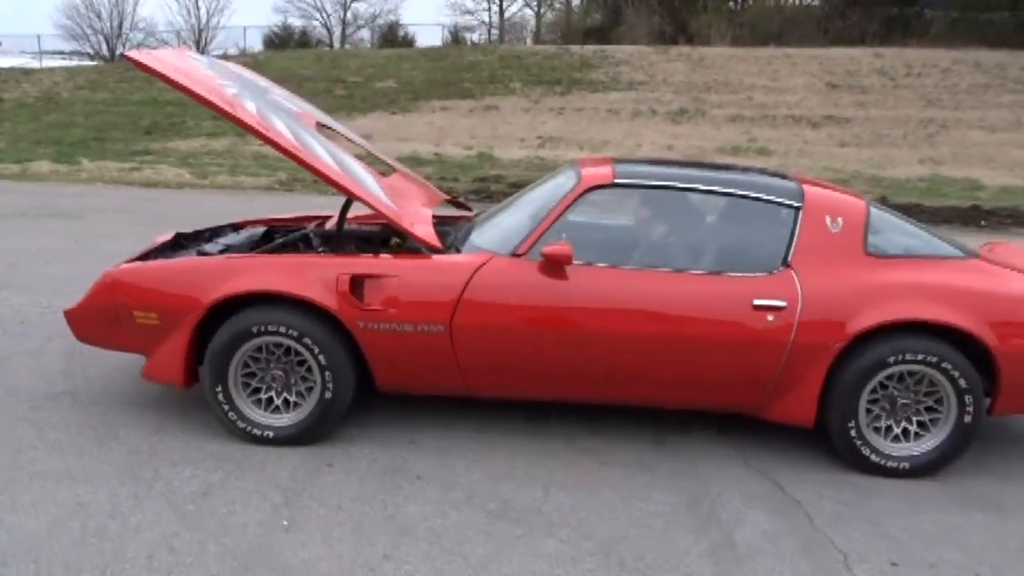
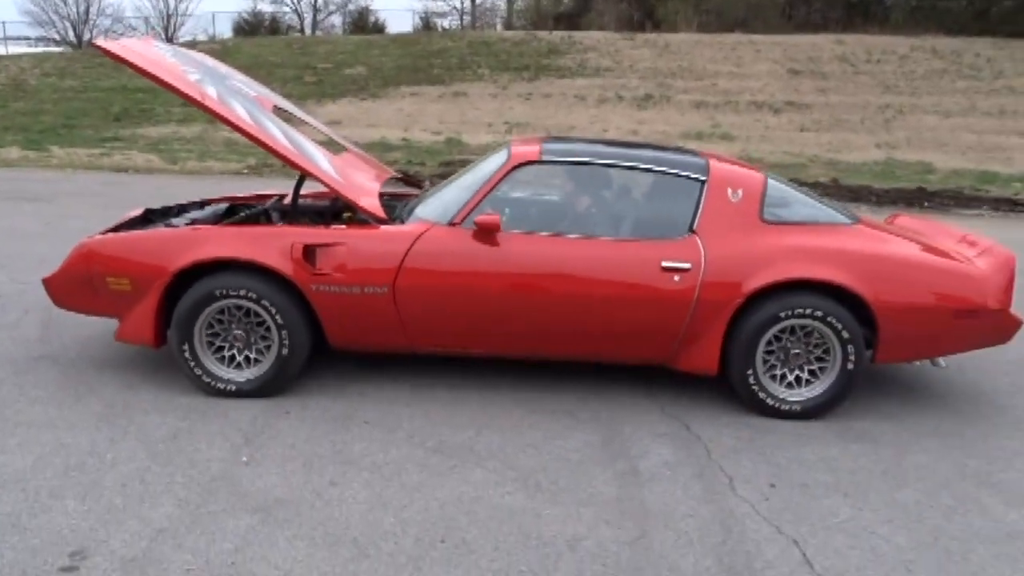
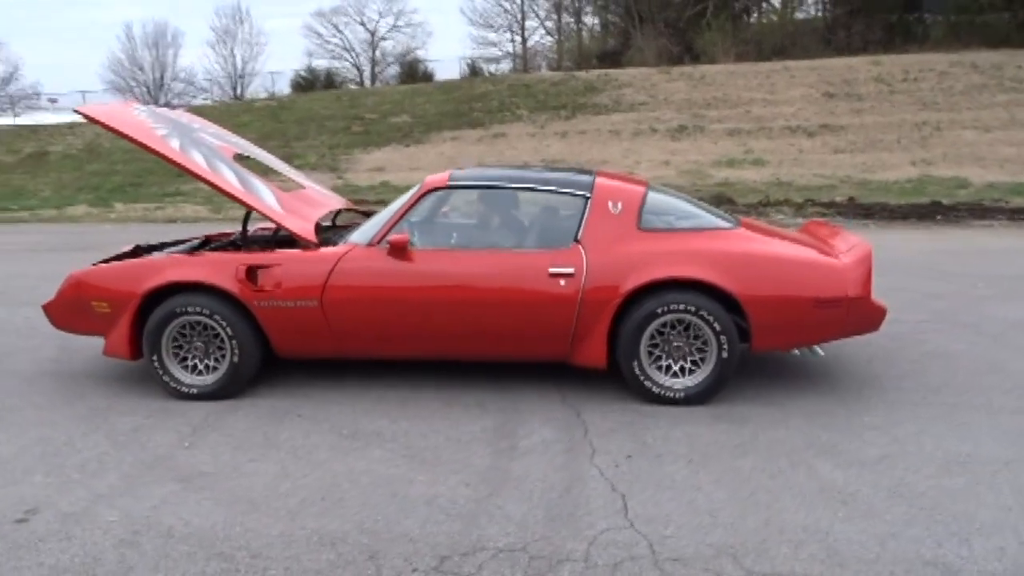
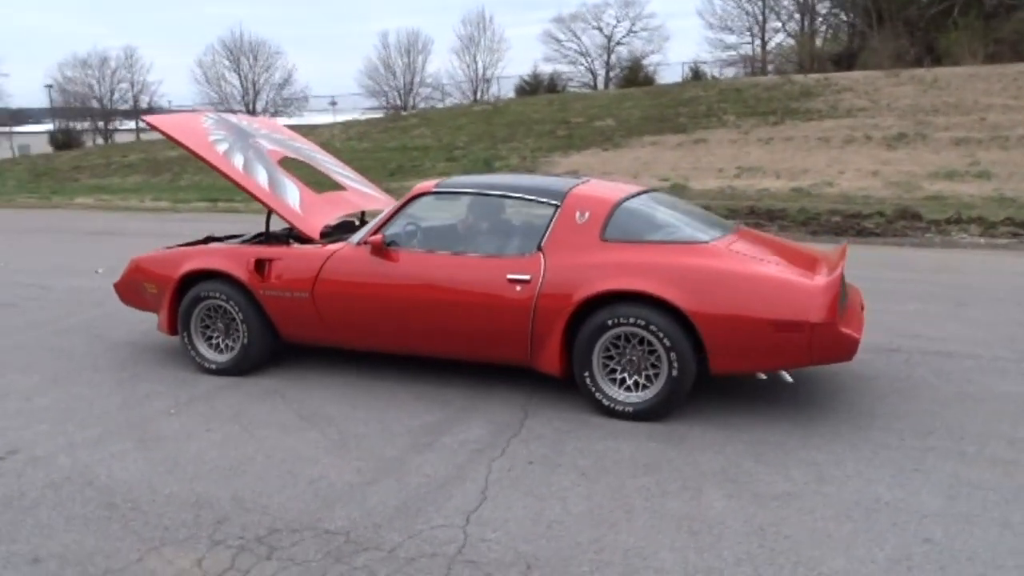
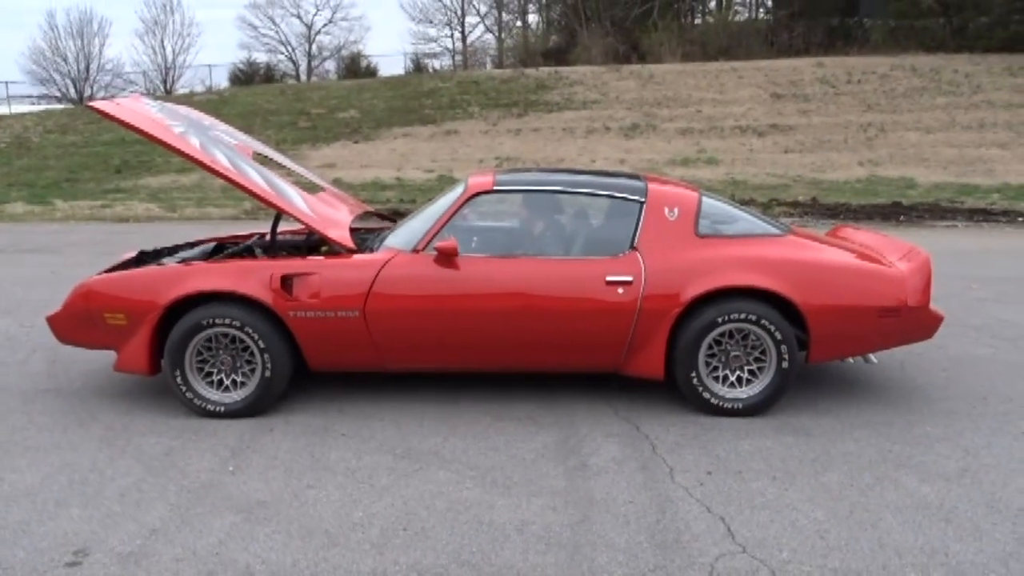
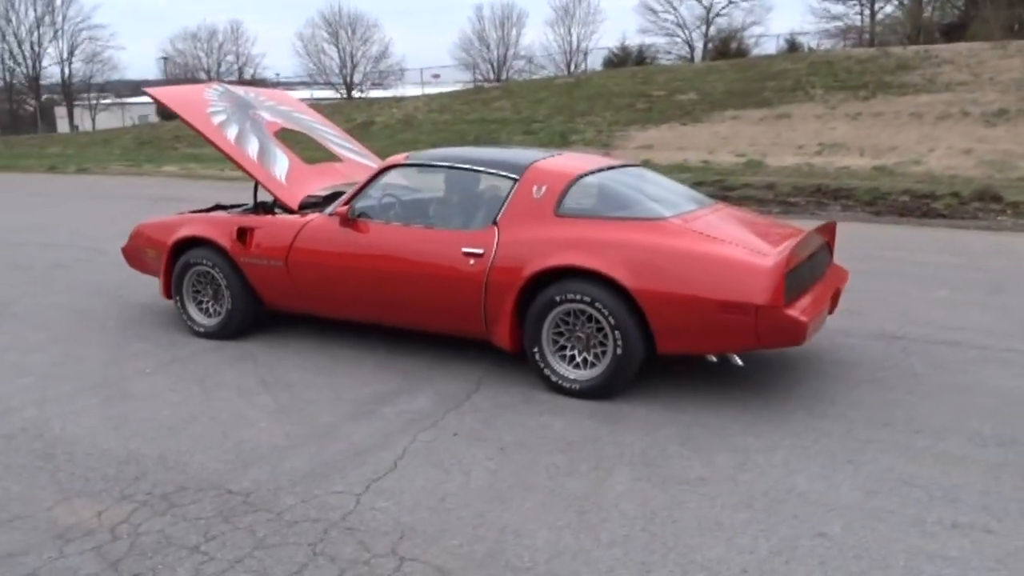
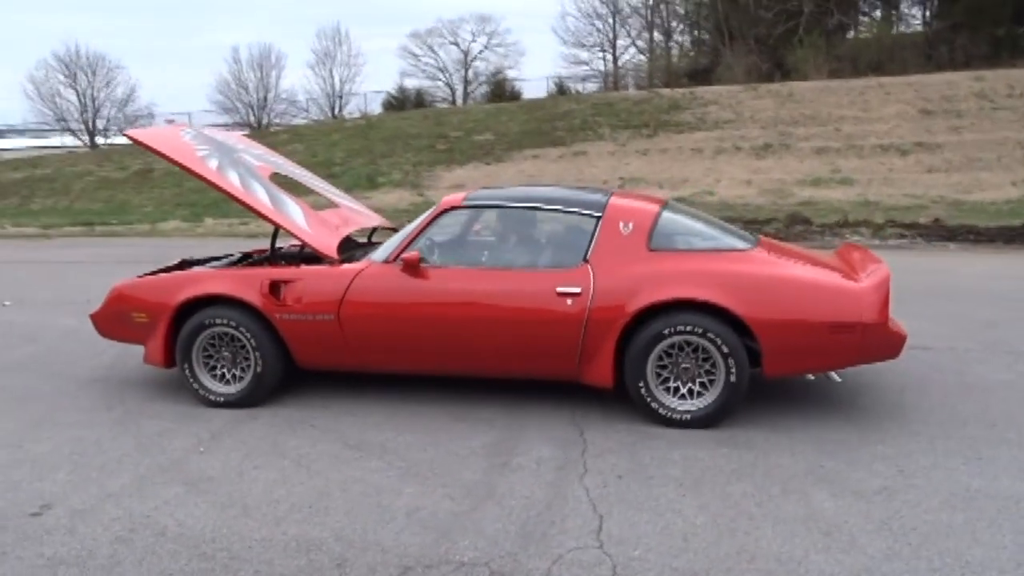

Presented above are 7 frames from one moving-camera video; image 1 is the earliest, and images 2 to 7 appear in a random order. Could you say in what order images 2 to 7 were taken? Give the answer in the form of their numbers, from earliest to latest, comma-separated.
2, 5, 3, 7, 4, 6
